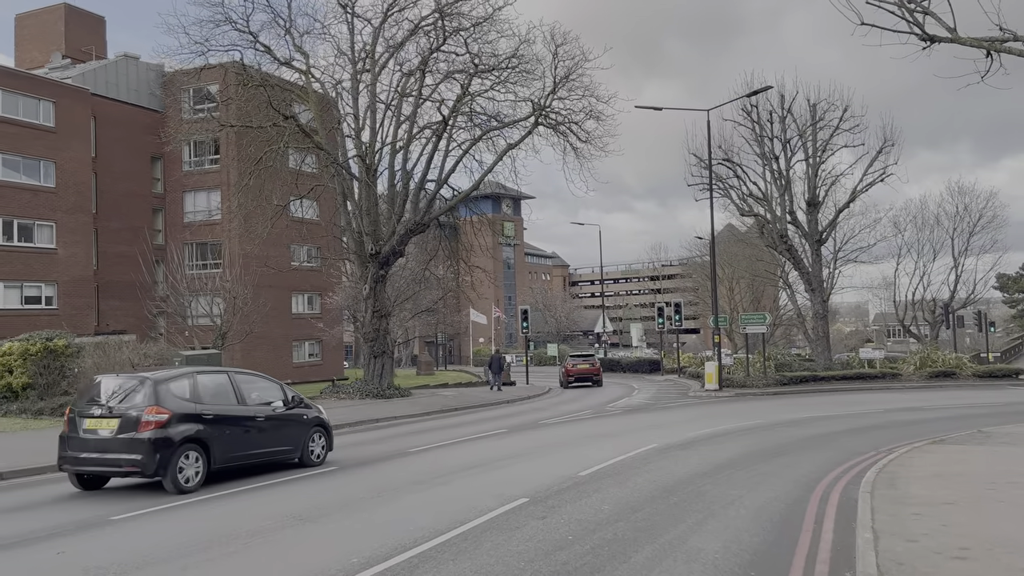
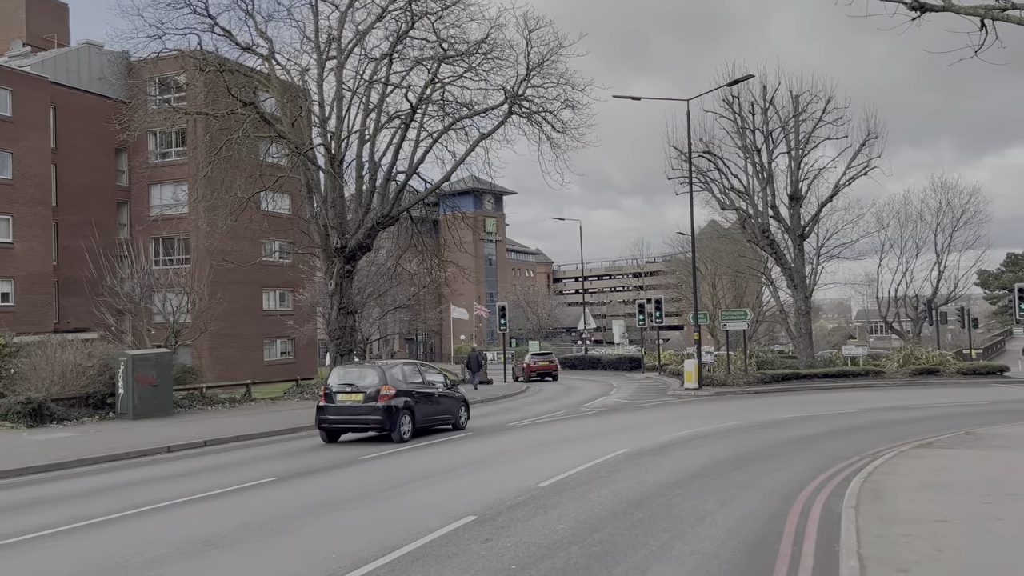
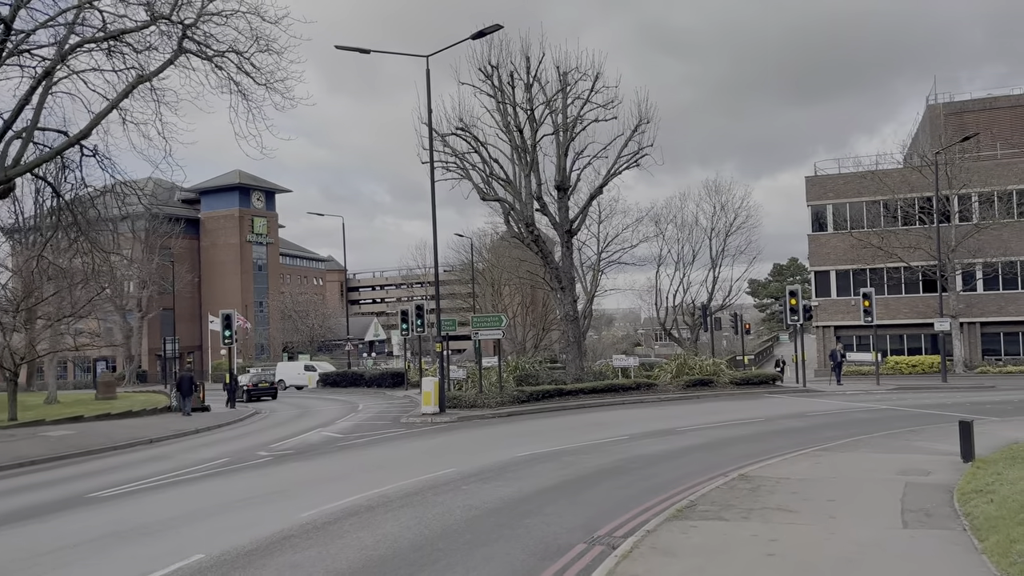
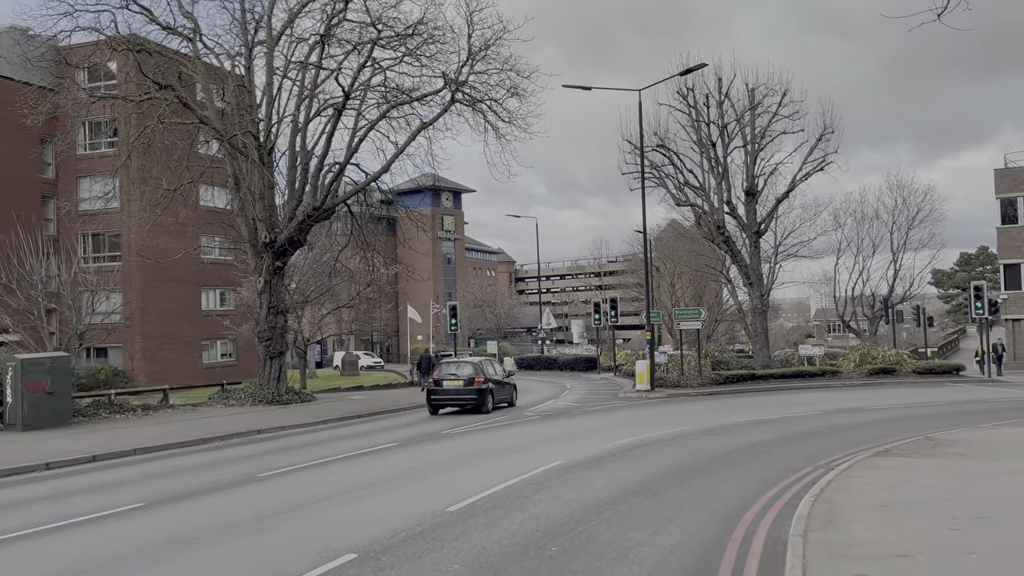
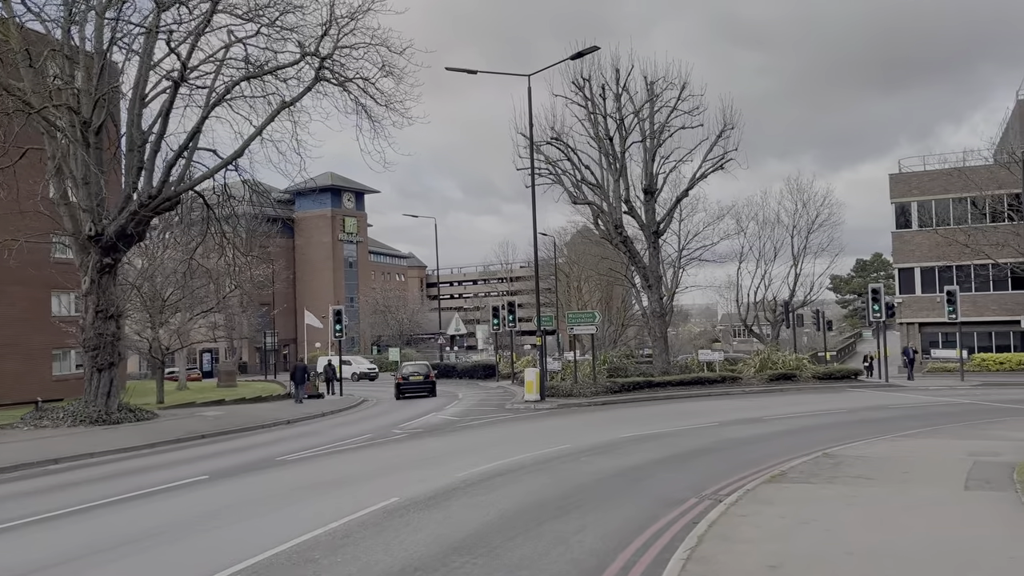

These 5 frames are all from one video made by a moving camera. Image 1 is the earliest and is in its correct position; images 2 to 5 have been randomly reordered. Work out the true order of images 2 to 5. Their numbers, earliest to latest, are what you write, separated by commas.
2, 4, 5, 3
